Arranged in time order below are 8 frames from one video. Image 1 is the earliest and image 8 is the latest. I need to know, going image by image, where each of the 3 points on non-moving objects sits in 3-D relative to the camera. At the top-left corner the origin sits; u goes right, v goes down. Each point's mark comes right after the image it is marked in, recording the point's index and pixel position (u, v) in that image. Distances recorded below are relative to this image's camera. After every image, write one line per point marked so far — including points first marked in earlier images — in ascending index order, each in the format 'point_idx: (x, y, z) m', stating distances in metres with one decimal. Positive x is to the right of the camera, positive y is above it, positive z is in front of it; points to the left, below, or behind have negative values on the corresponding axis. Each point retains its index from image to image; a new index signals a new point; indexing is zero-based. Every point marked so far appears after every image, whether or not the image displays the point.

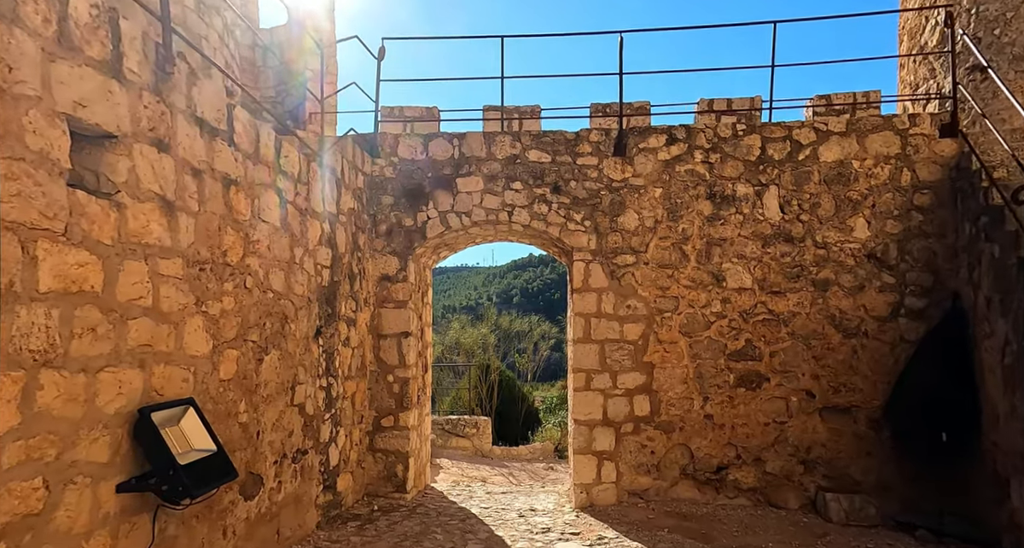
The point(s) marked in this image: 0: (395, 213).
0: (-0.8, +0.4, +4.0) m
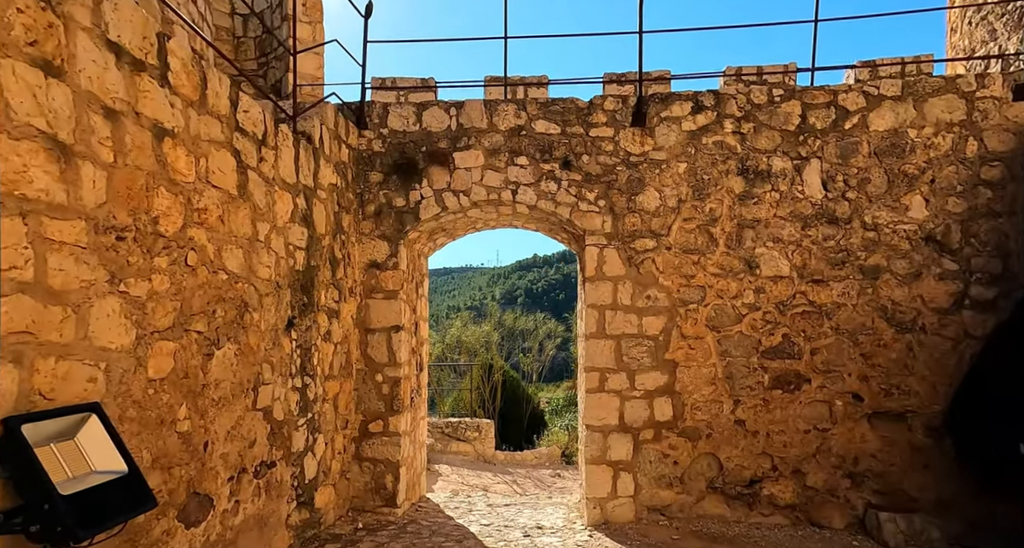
0: (-0.7, +0.5, +3.5) m
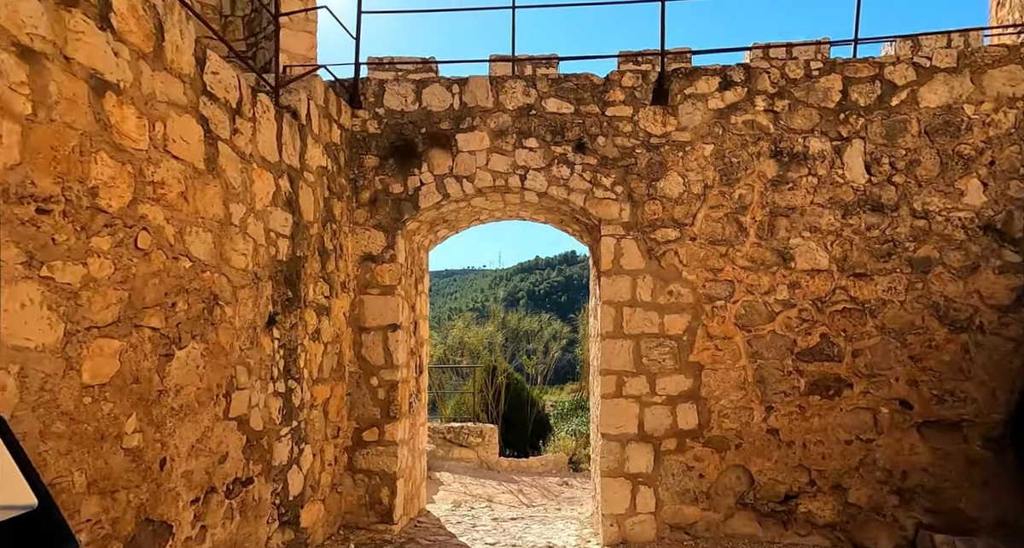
0: (-0.7, +0.5, +3.2) m
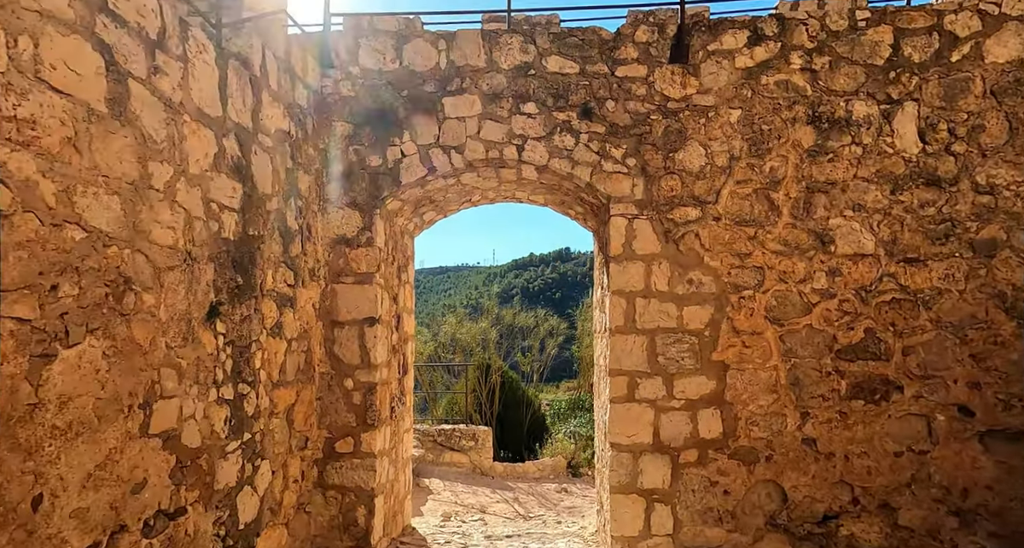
0: (-0.7, +0.6, +2.8) m
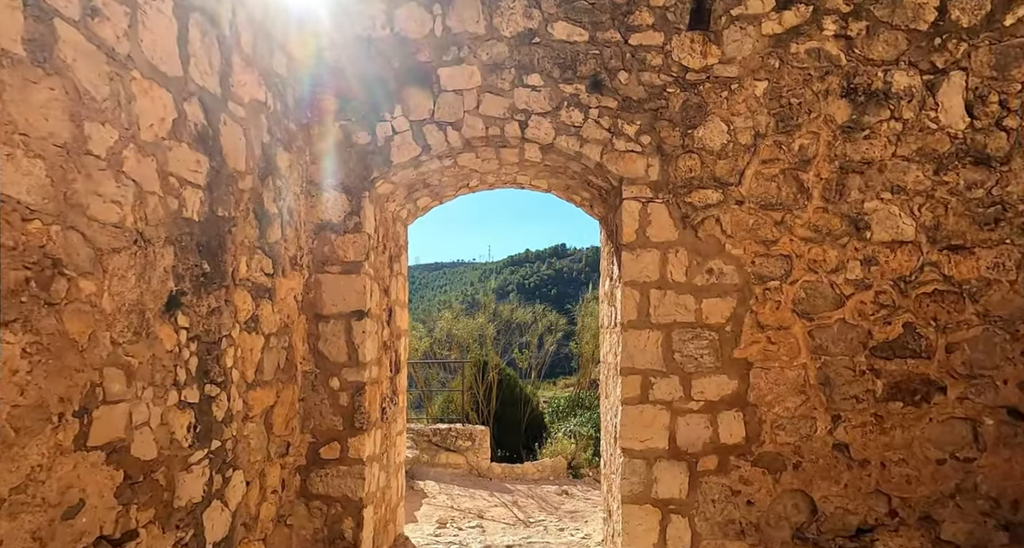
0: (-0.7, +0.6, +2.5) m
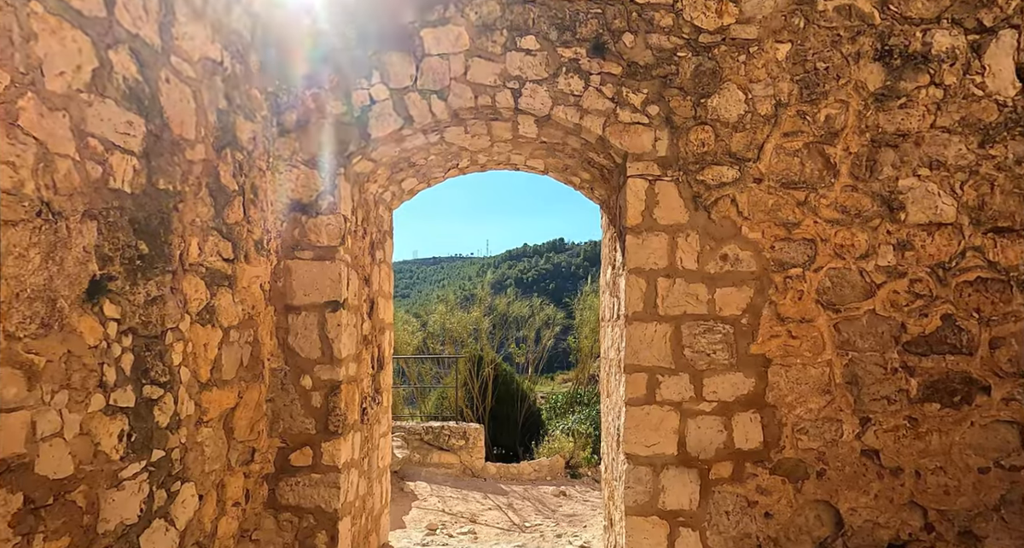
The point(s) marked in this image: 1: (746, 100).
0: (-0.7, +0.7, +2.3) m
1: (+0.8, +0.6, +2.2) m
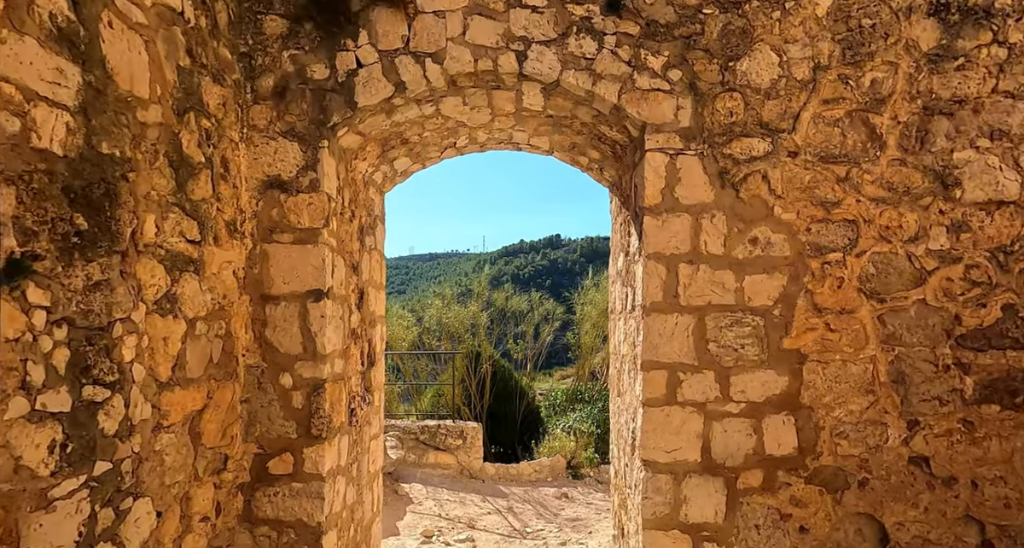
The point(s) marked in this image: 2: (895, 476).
0: (-0.7, +0.7, +2.0) m
1: (+0.8, +0.7, +1.9) m
2: (+1.2, -0.6, +1.9) m
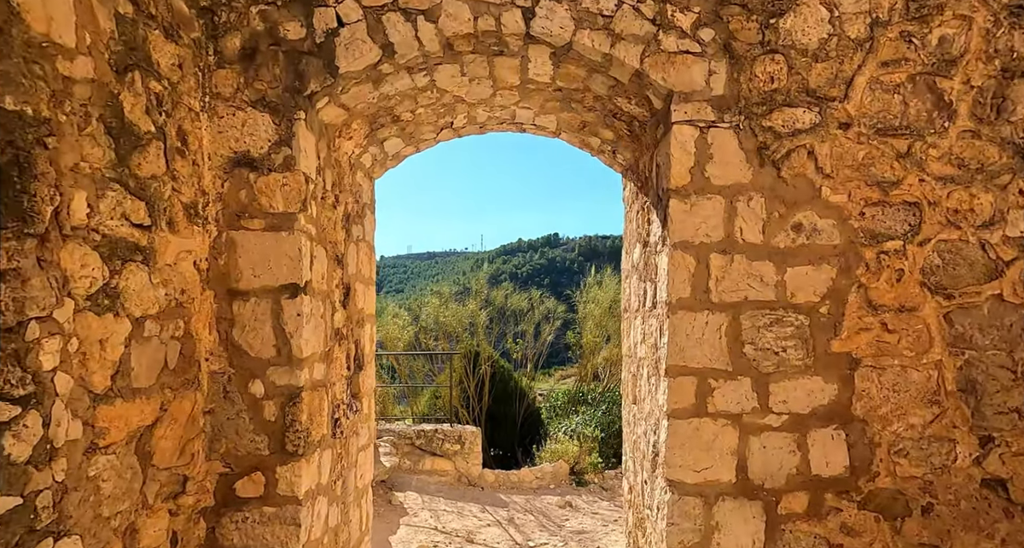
0: (-0.7, +0.8, +1.7) m
1: (+0.9, +0.7, +1.6) m
2: (+1.2, -0.6, +1.6) m
